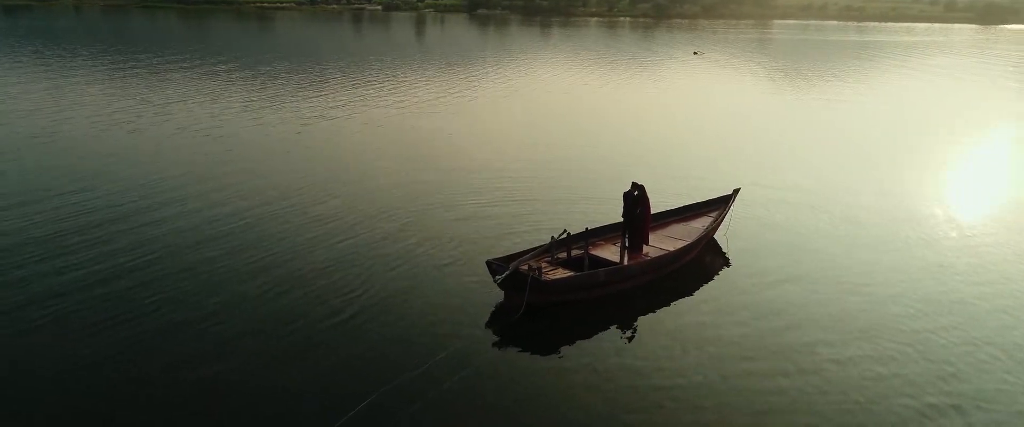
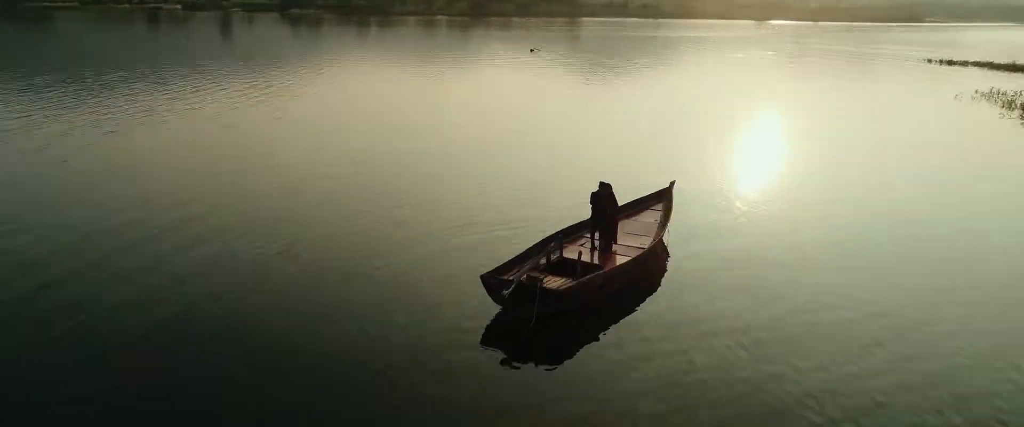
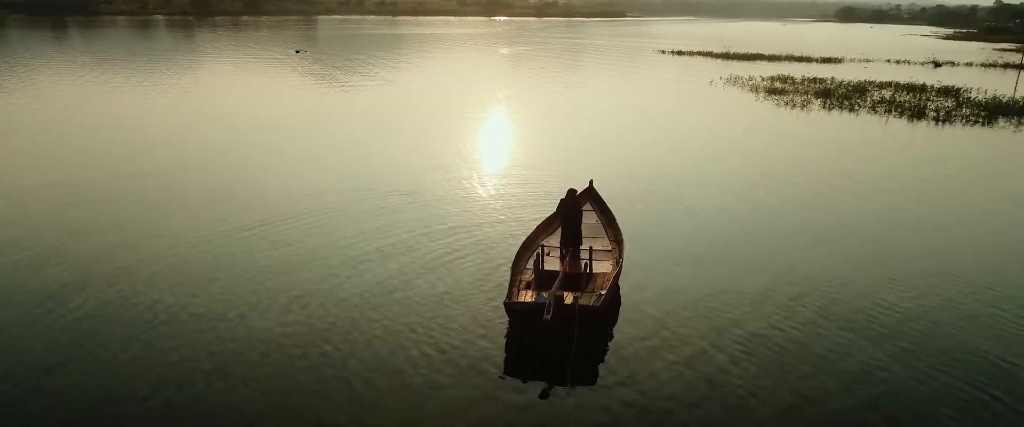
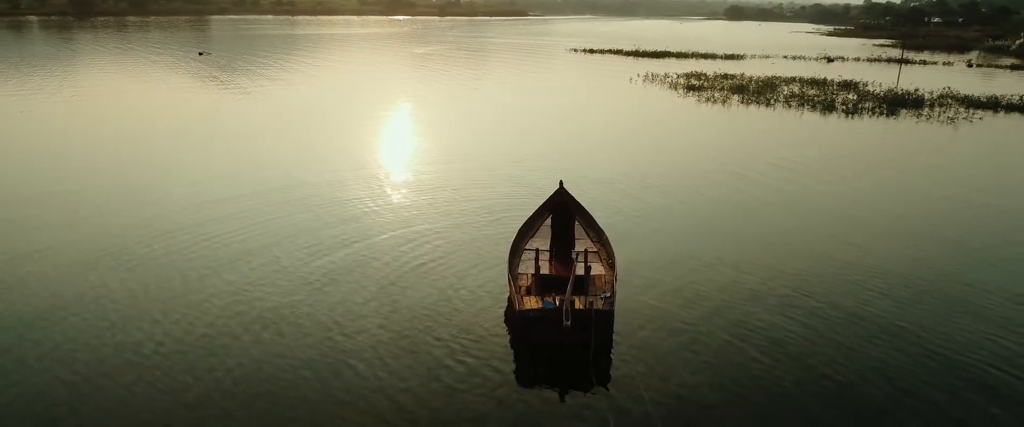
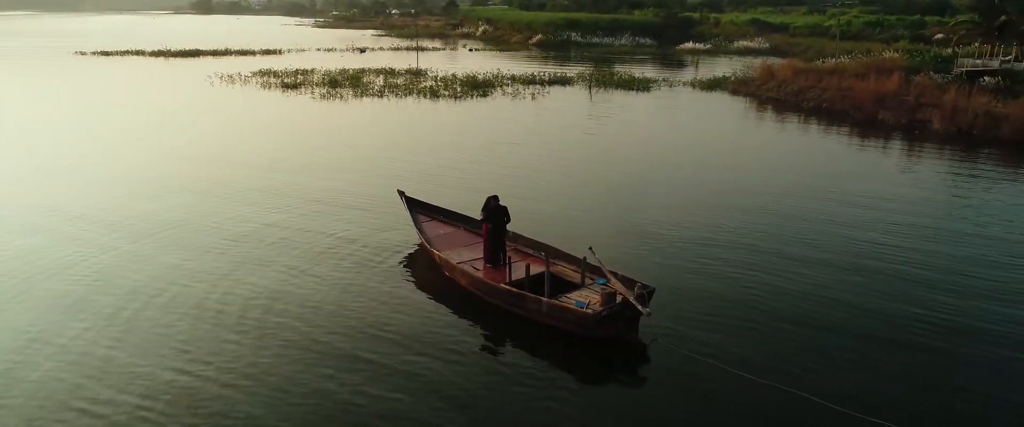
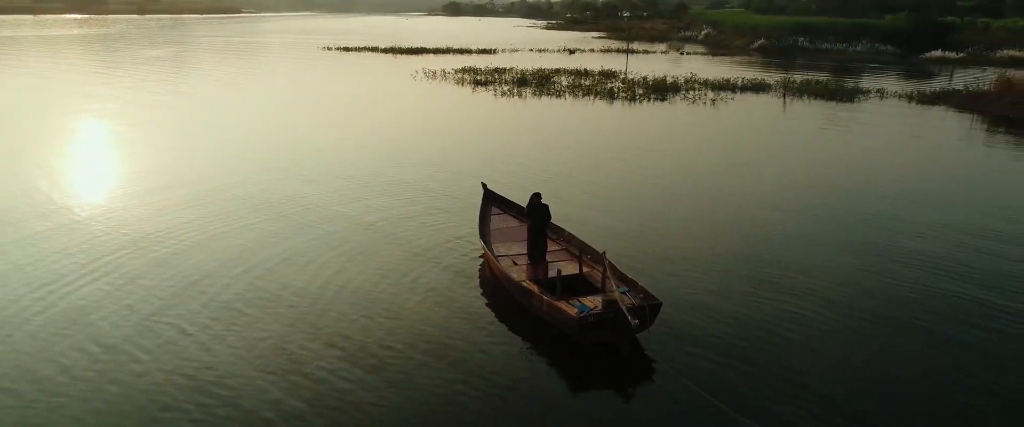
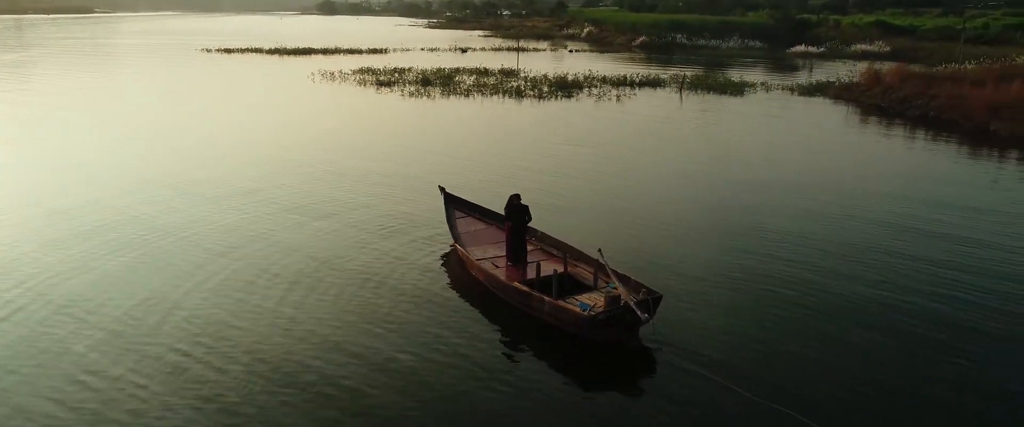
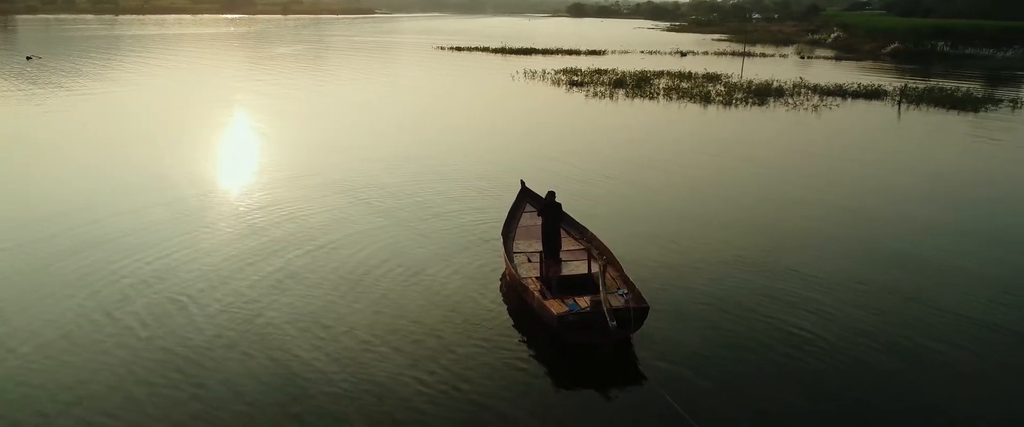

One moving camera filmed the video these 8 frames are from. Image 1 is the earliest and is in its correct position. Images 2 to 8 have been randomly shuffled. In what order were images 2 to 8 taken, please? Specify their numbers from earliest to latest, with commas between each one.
2, 3, 4, 8, 6, 7, 5
